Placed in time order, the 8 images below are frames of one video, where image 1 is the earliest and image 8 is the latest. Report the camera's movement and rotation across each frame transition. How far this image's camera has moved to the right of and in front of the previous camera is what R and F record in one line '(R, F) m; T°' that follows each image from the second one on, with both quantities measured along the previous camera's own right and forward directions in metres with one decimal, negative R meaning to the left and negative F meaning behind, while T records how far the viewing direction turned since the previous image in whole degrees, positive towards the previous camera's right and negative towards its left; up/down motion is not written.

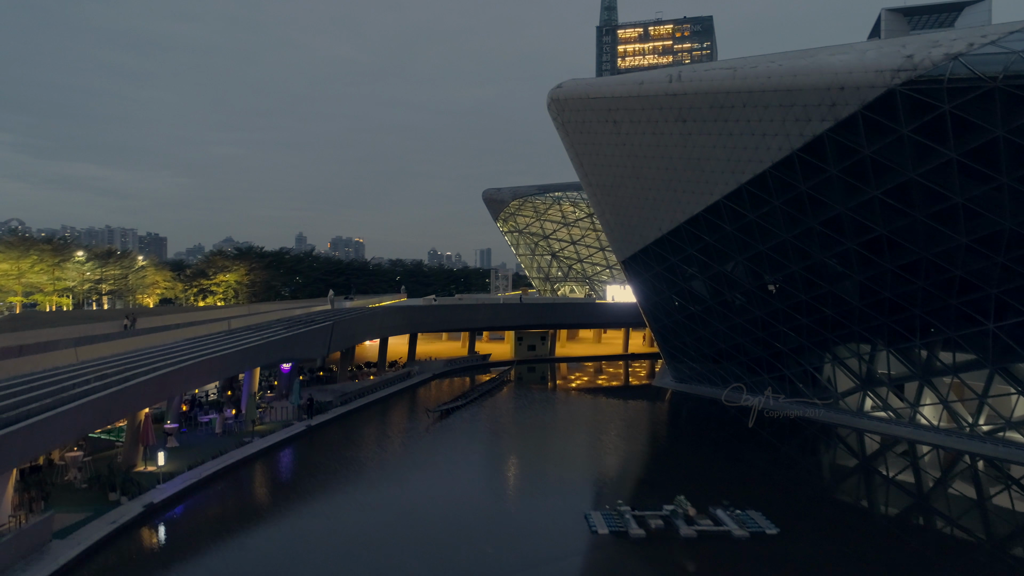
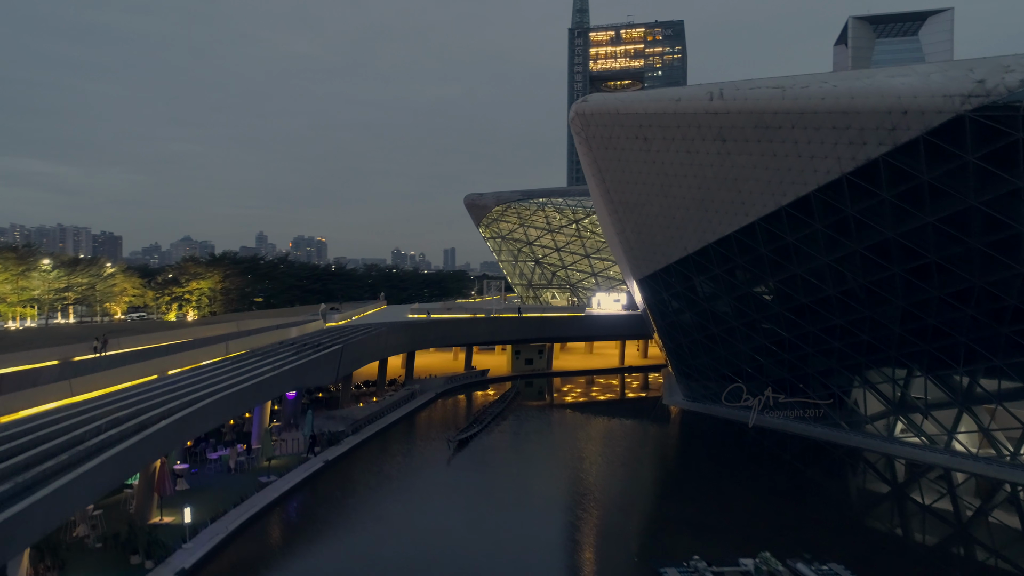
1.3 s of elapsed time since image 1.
(-1.7, +0.9) m; +3°
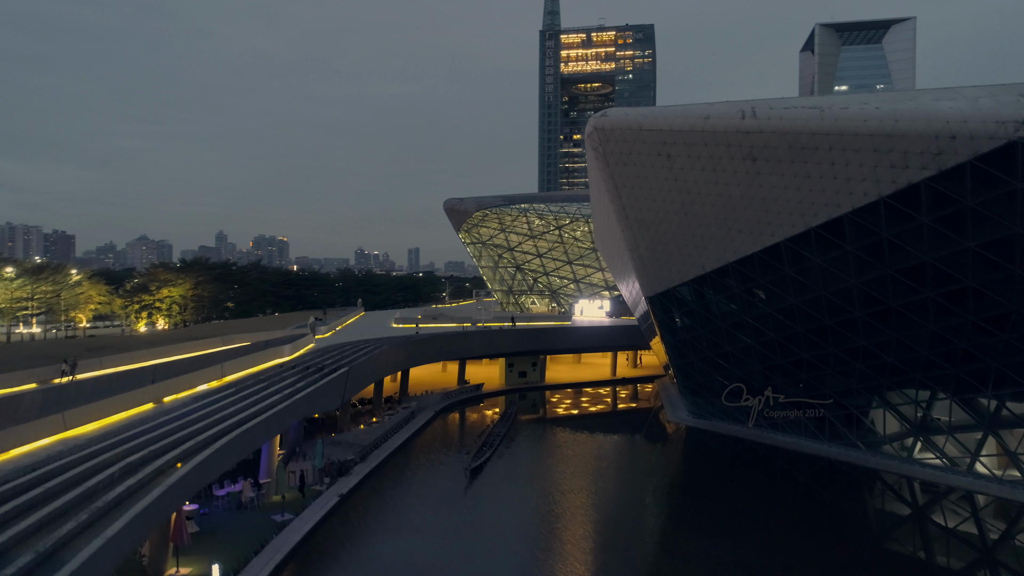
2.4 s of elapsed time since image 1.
(-1.4, +0.8) m; +3°
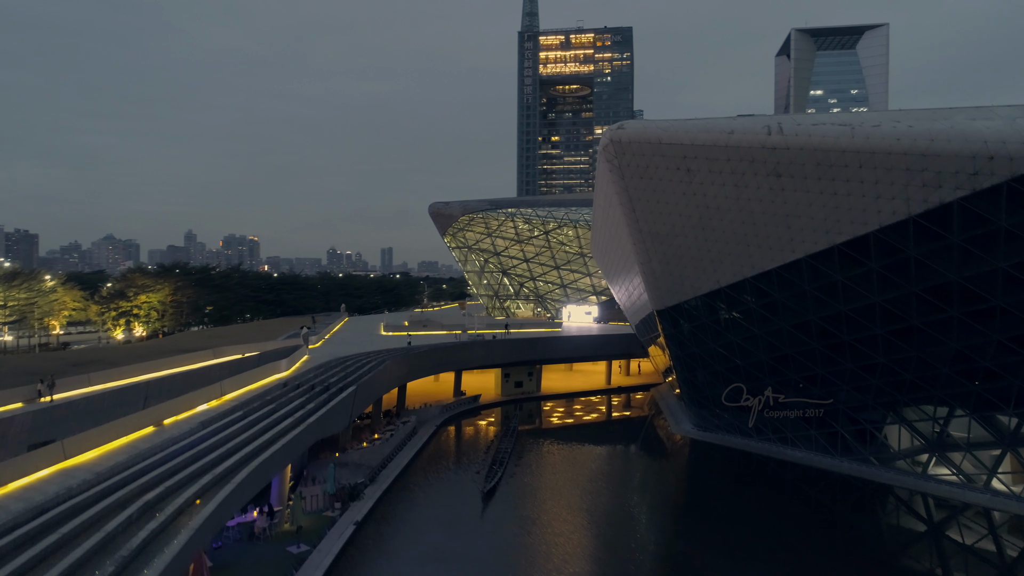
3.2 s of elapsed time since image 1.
(-1.1, +0.5) m; +2°
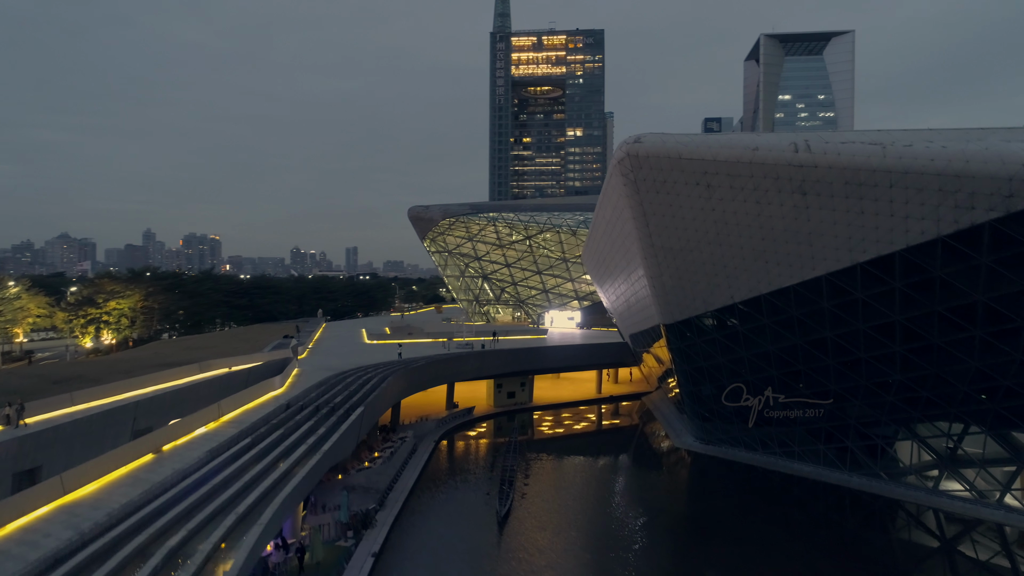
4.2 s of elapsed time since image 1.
(-1.2, +0.6) m; +3°
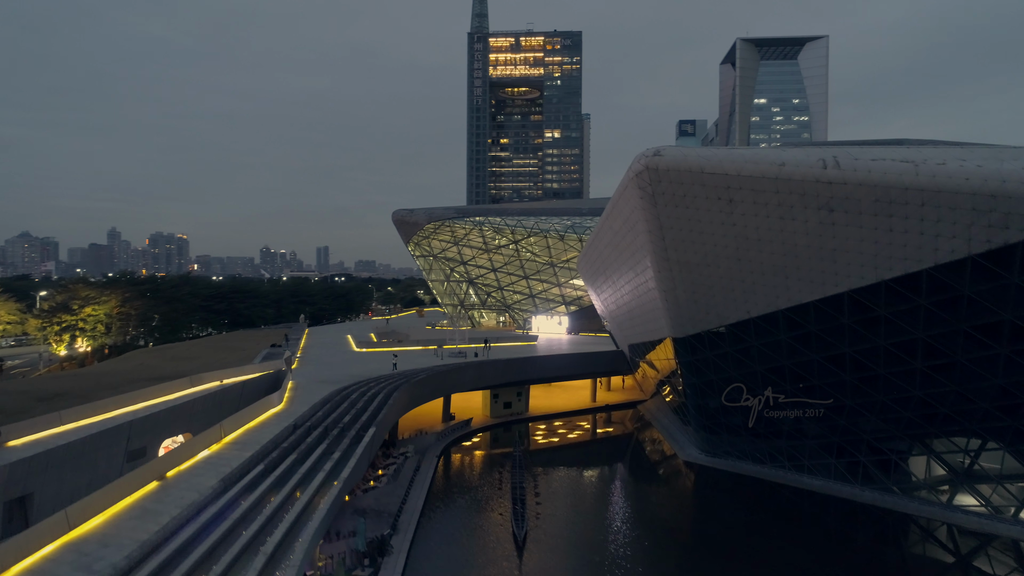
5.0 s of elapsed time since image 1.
(-1.1, +0.5) m; +2°
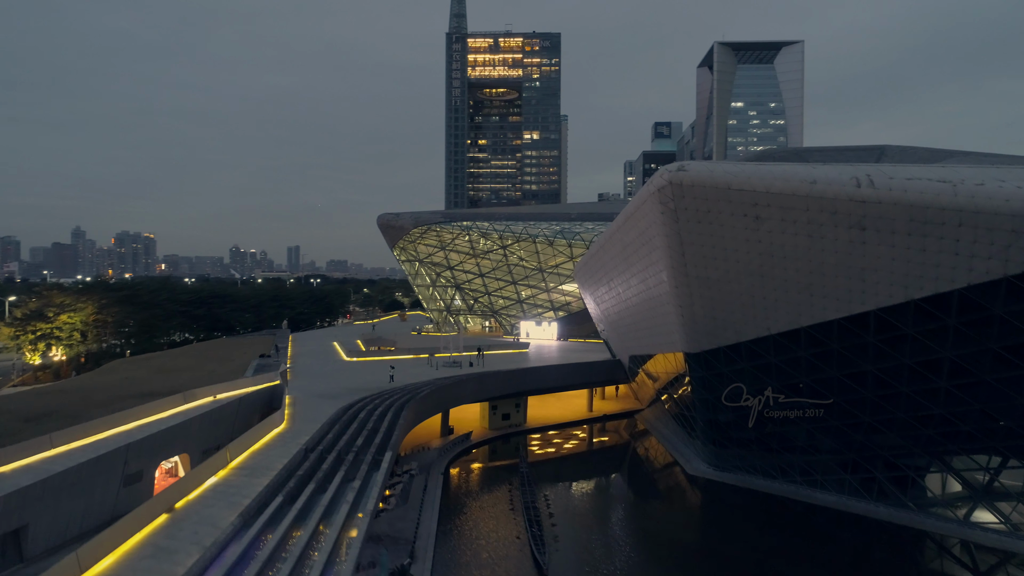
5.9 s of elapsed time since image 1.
(-1.2, +0.5) m; +2°
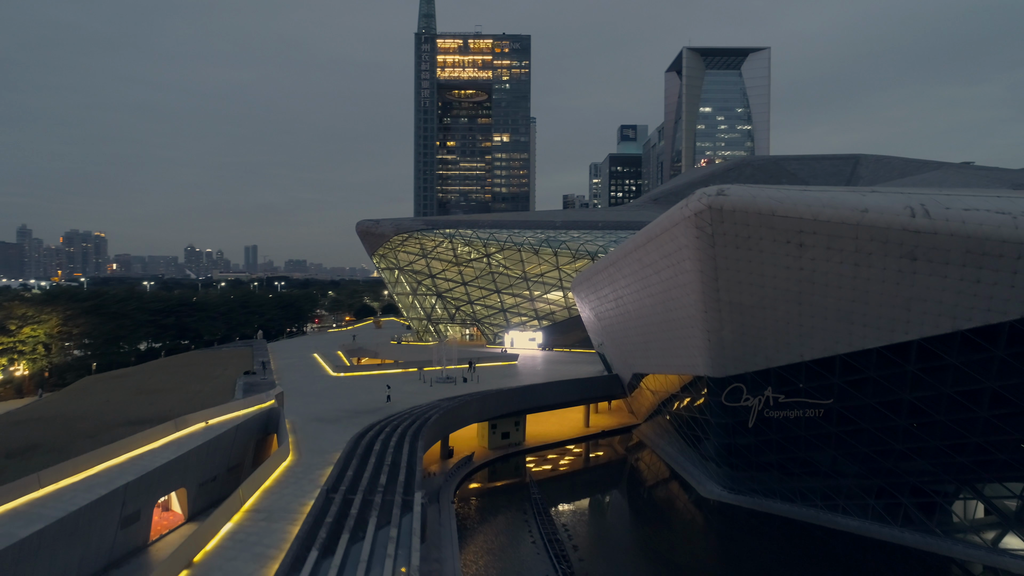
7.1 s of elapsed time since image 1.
(-1.8, +0.8) m; +3°
